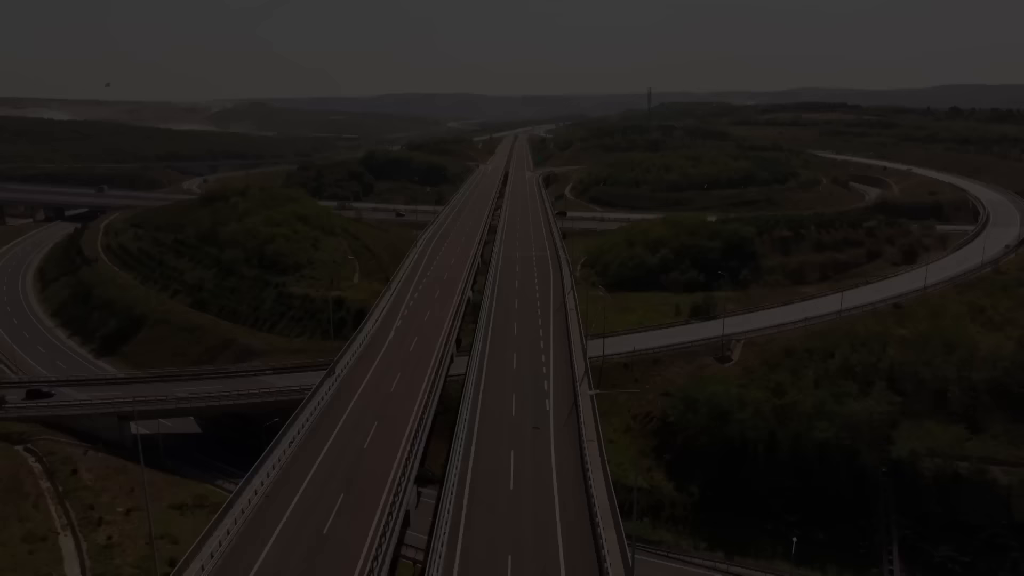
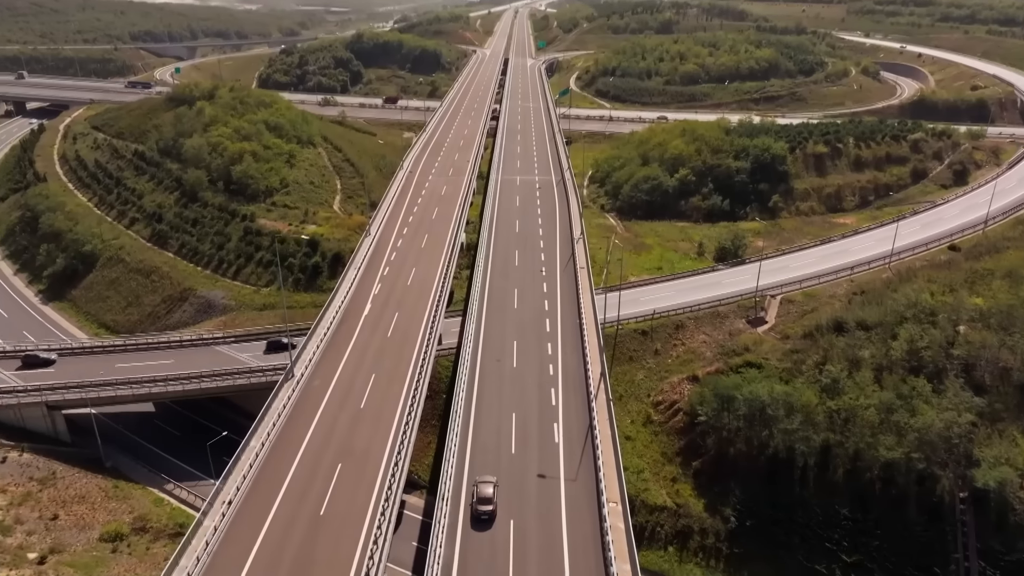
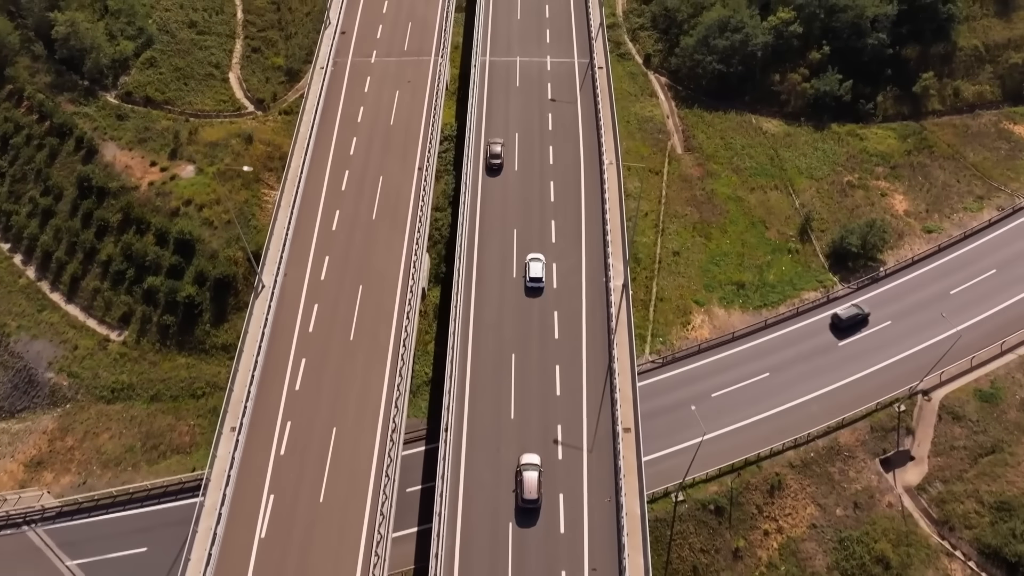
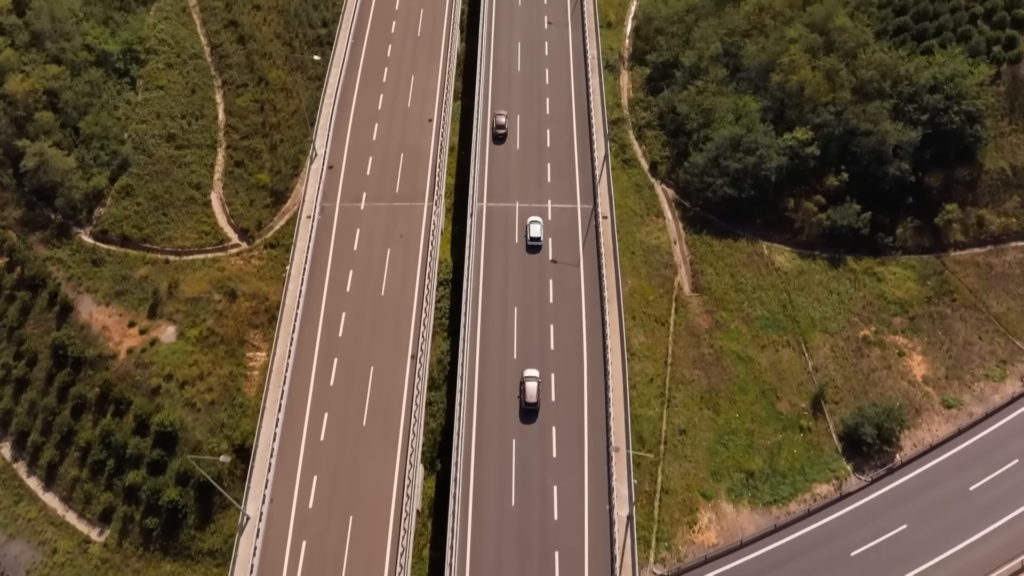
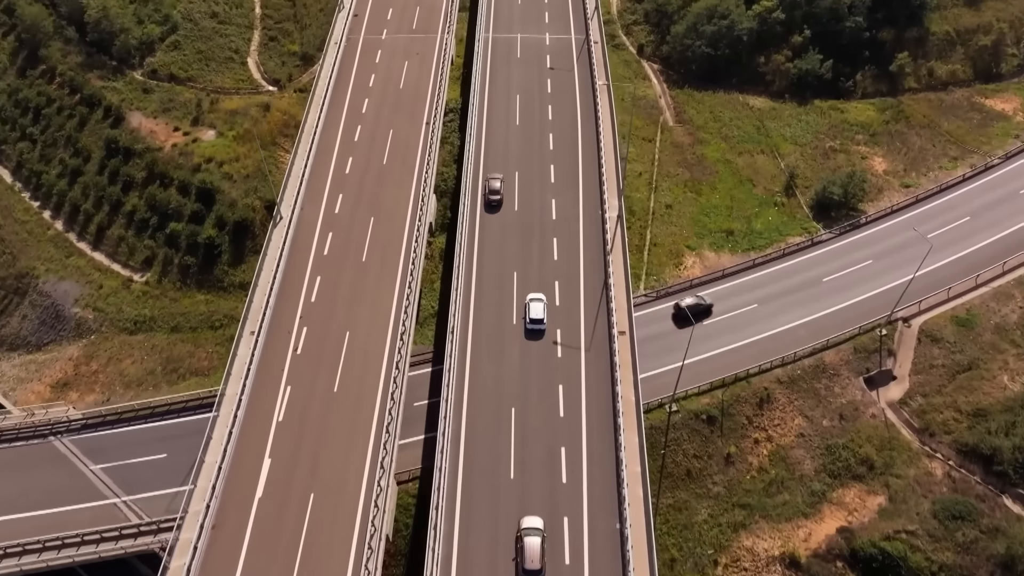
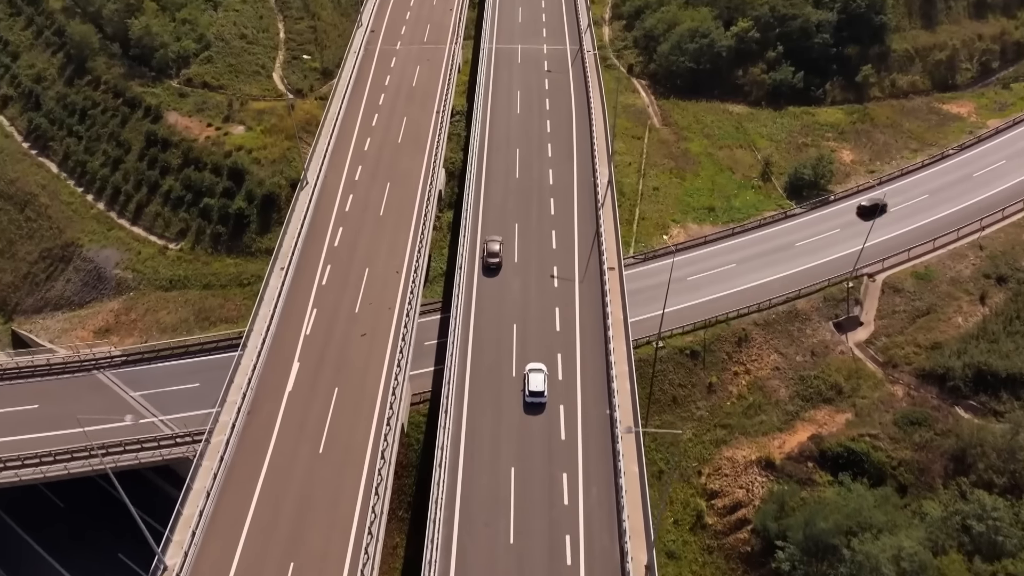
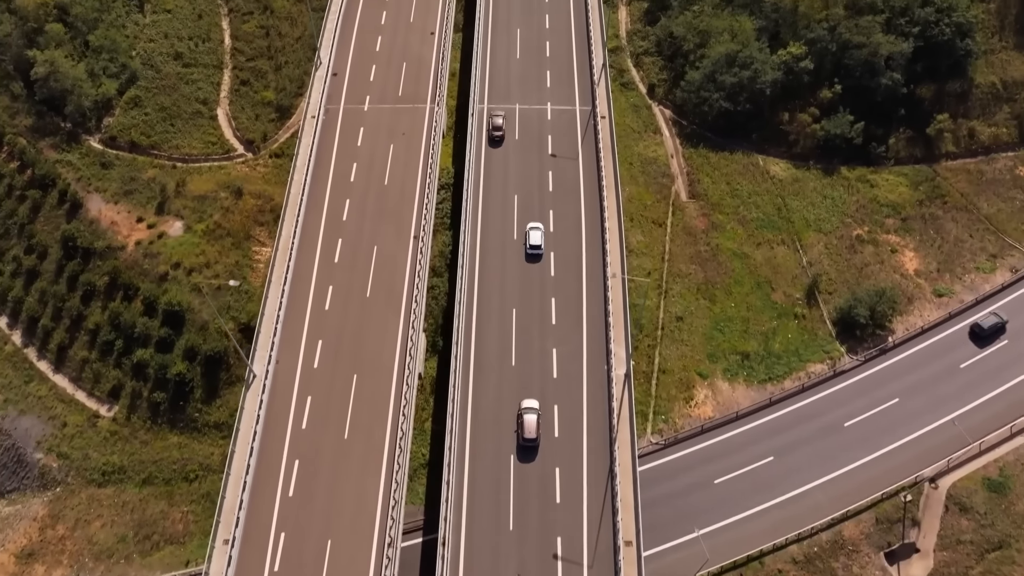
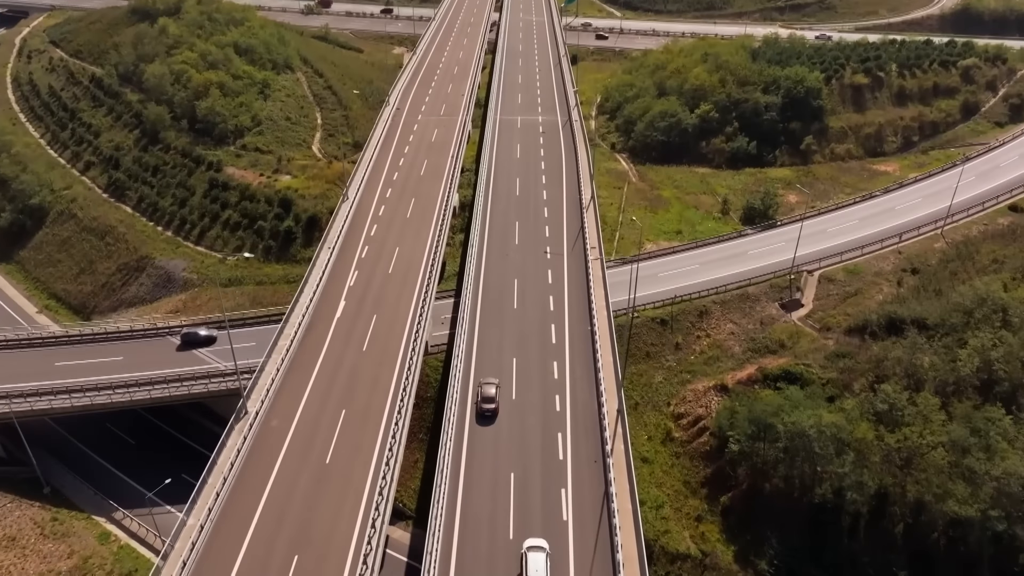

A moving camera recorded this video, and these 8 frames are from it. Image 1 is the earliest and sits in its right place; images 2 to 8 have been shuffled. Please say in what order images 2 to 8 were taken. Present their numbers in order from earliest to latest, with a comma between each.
2, 8, 6, 5, 3, 7, 4
